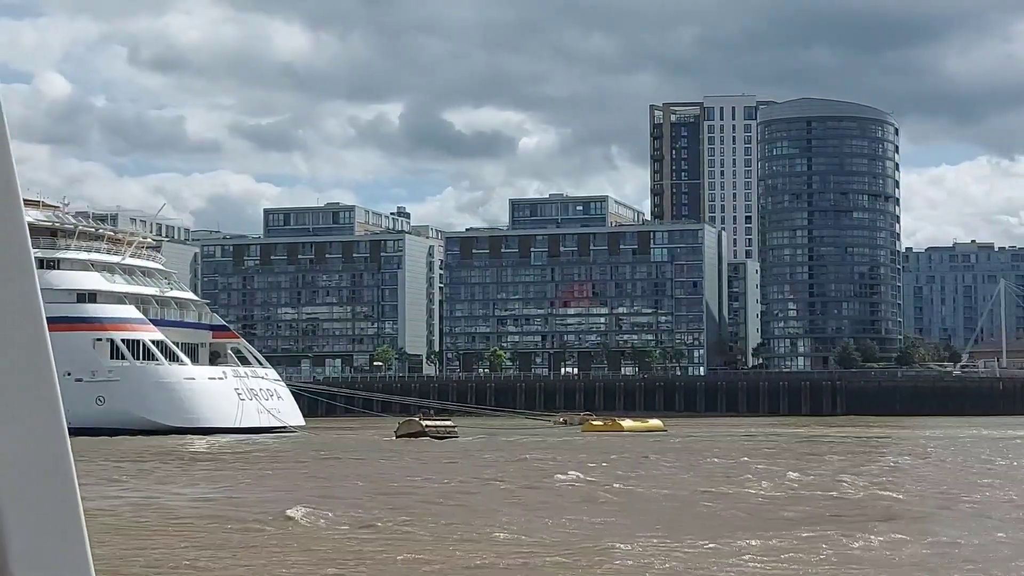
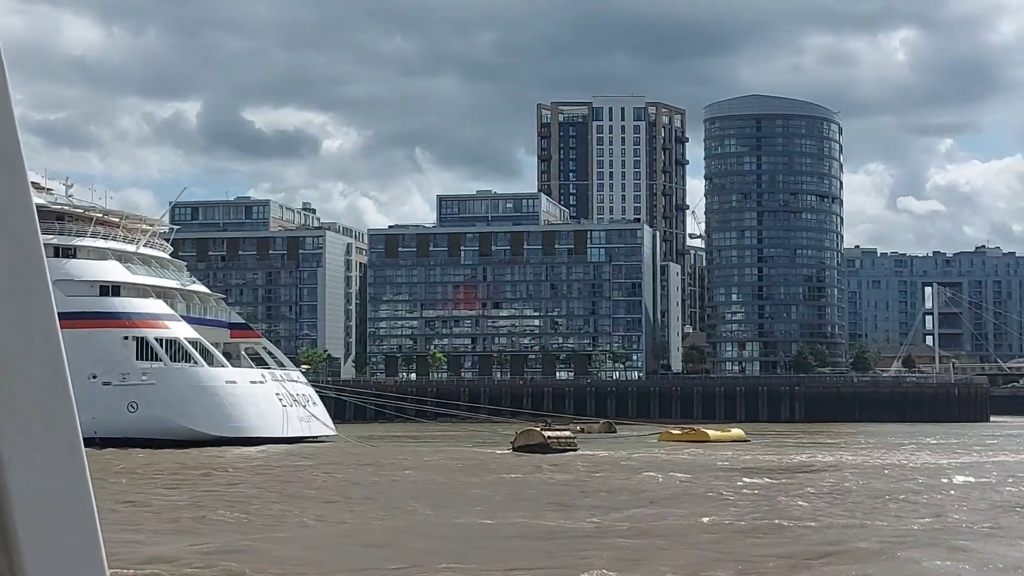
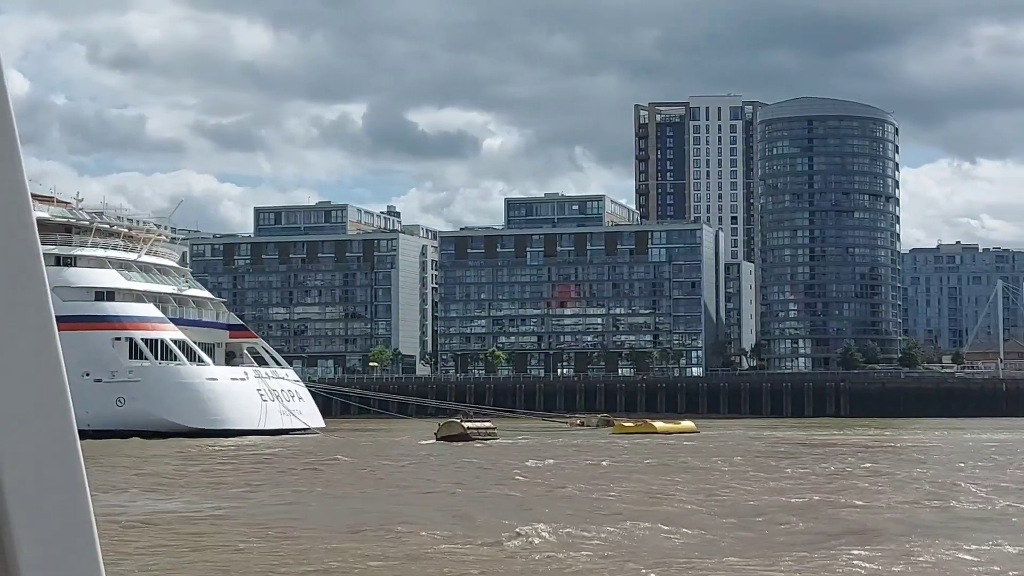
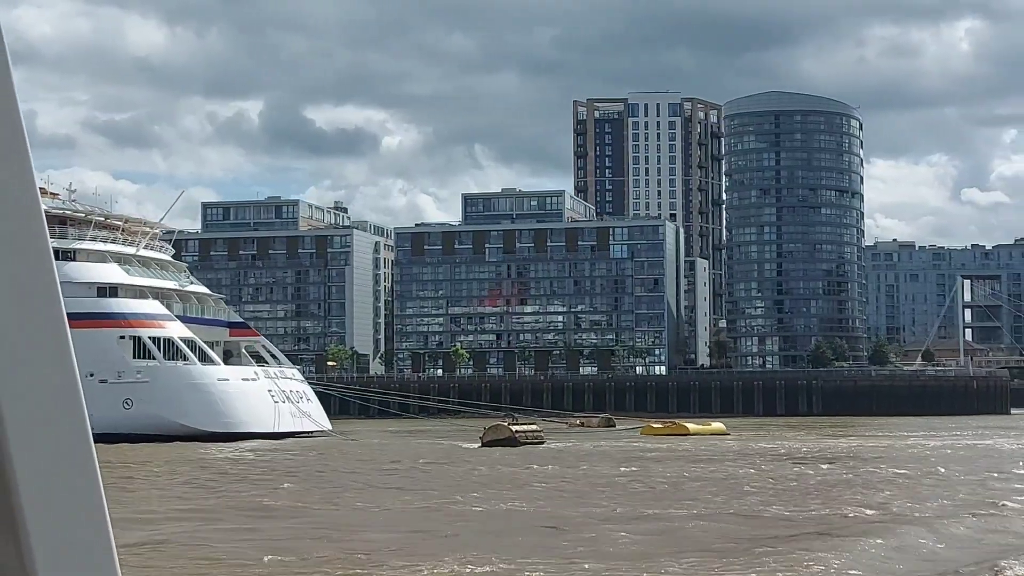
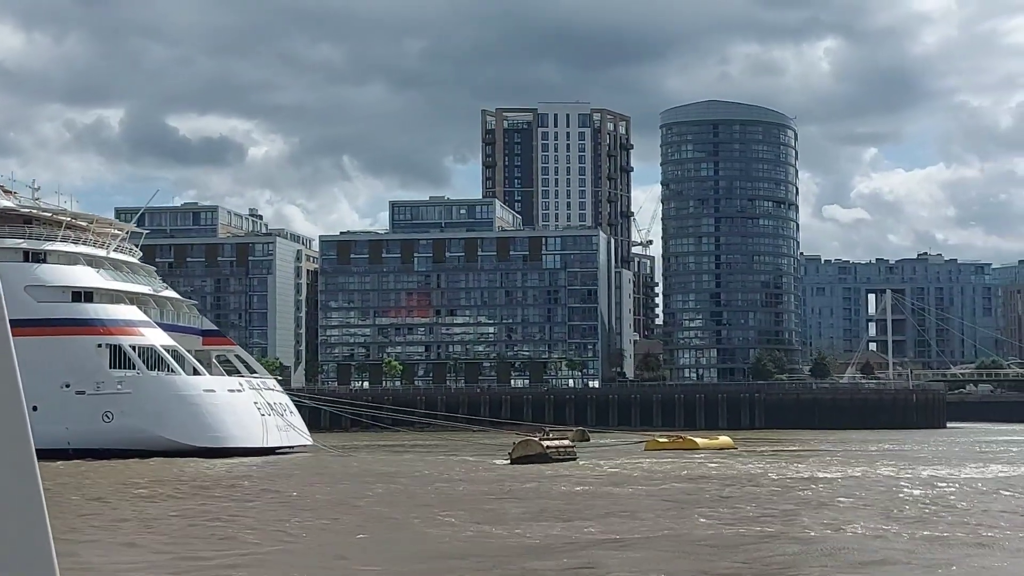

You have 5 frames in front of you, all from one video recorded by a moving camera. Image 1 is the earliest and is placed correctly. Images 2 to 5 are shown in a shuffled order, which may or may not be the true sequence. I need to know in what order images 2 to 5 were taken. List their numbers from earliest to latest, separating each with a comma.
3, 4, 2, 5
